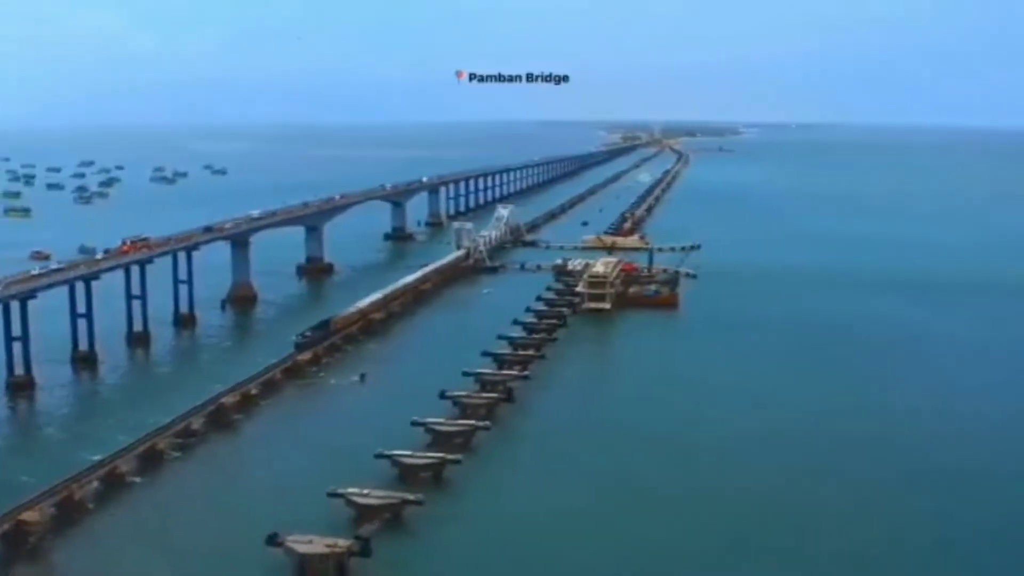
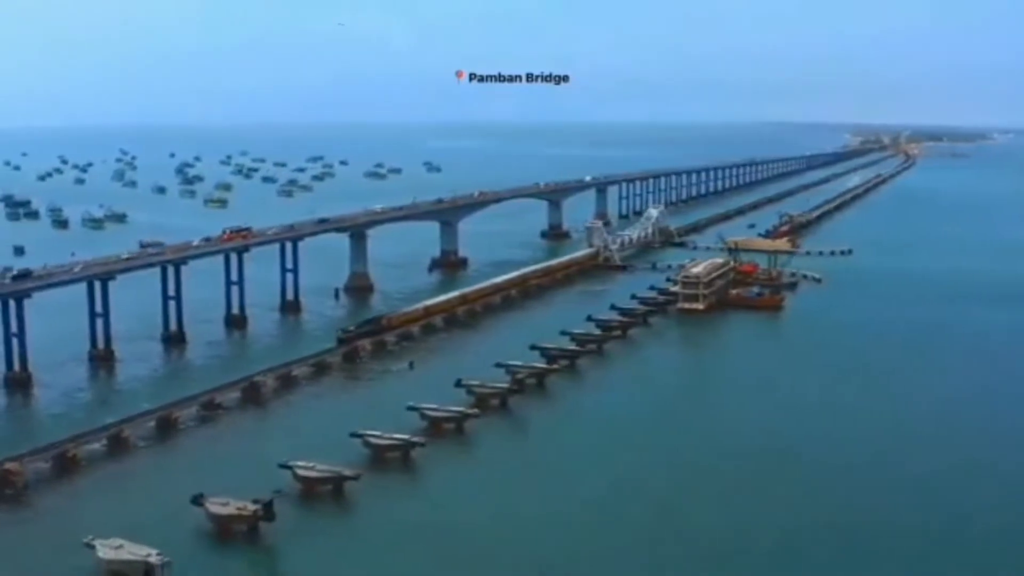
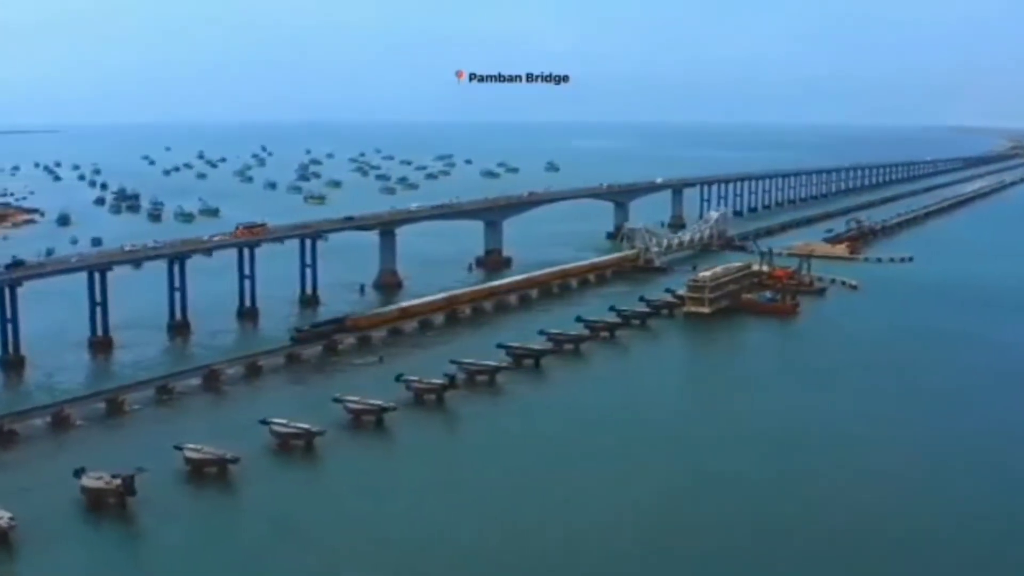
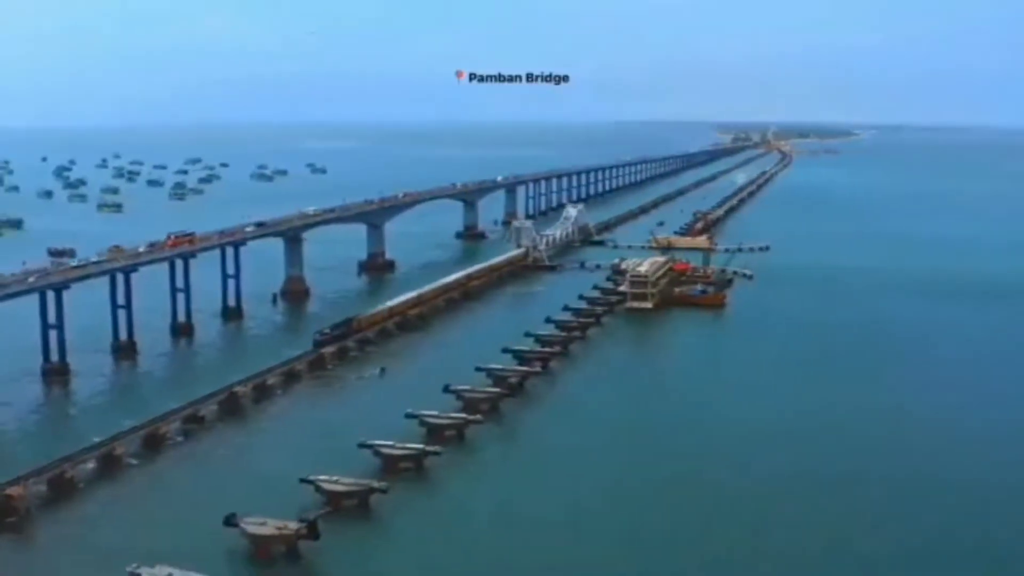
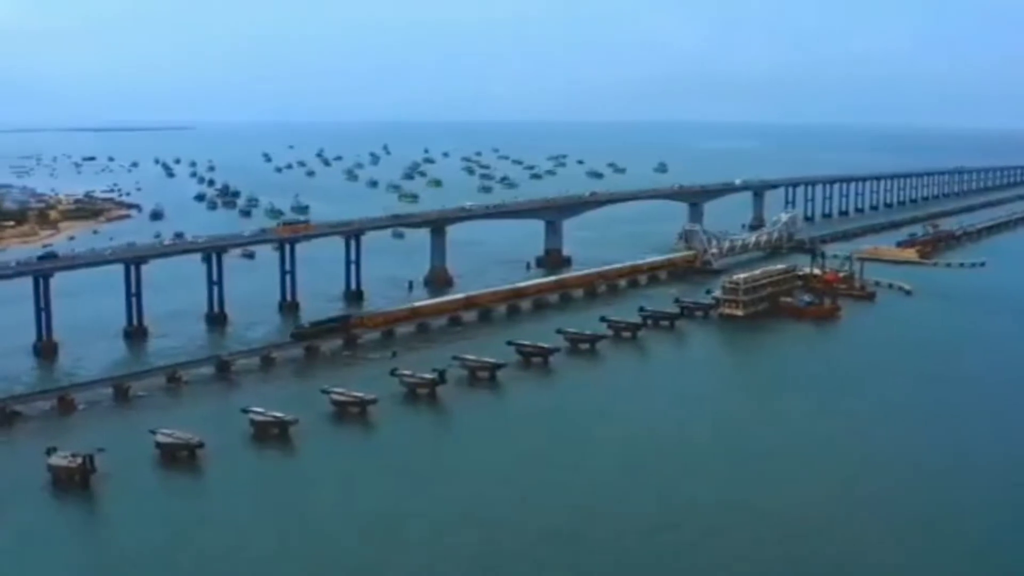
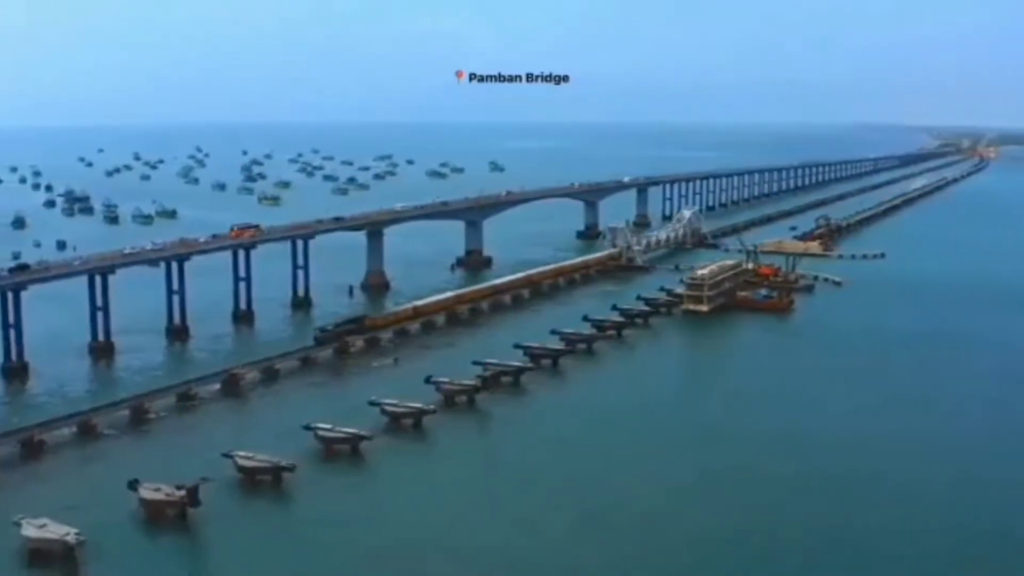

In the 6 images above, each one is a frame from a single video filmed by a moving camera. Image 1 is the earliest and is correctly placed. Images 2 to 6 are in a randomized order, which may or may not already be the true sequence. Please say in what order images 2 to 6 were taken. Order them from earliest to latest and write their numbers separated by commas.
4, 2, 6, 3, 5
